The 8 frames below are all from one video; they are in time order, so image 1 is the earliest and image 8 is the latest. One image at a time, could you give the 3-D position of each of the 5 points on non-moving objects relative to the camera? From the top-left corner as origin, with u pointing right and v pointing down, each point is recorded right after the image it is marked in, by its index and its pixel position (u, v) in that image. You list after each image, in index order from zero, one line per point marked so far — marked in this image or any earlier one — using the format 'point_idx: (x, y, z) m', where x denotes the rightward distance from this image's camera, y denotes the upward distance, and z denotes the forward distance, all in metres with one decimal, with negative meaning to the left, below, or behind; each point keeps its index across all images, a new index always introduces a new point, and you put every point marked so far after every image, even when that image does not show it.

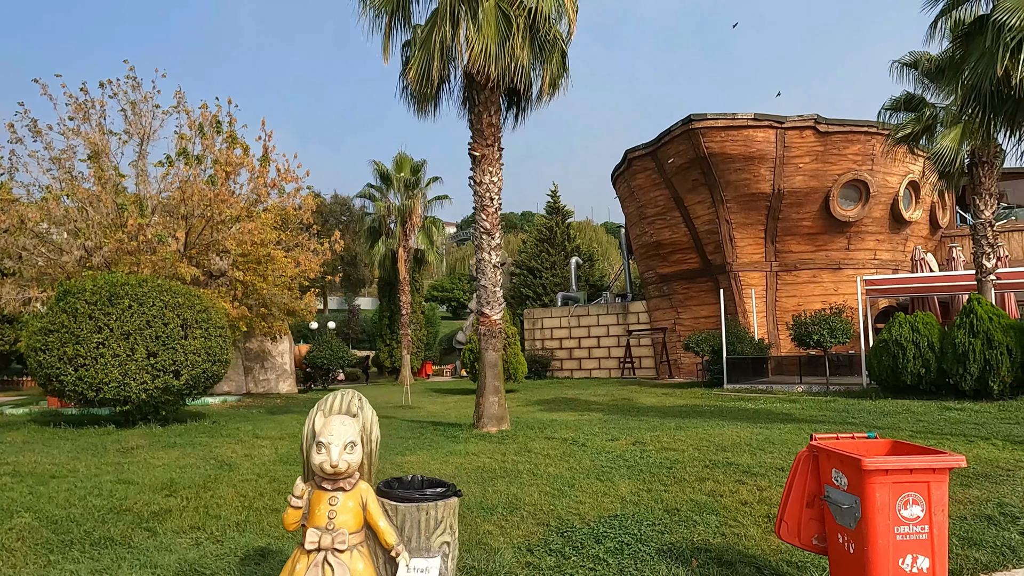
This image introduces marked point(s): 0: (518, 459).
0: (+0.1, -1.6, +6.8) m
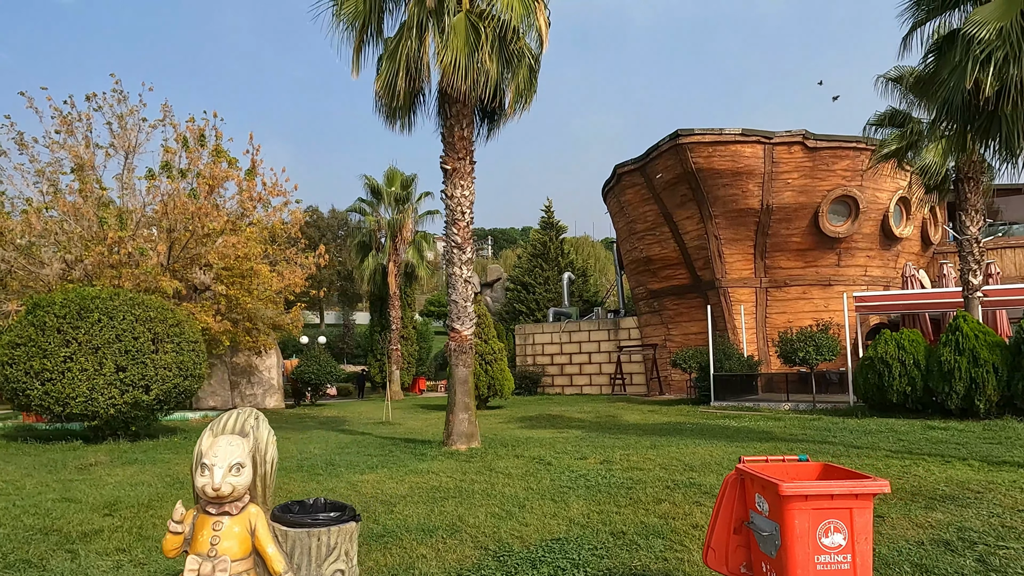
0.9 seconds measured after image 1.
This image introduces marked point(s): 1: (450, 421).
0: (-0.3, -1.7, +6.6) m
1: (-0.7, -1.6, +8.9) m
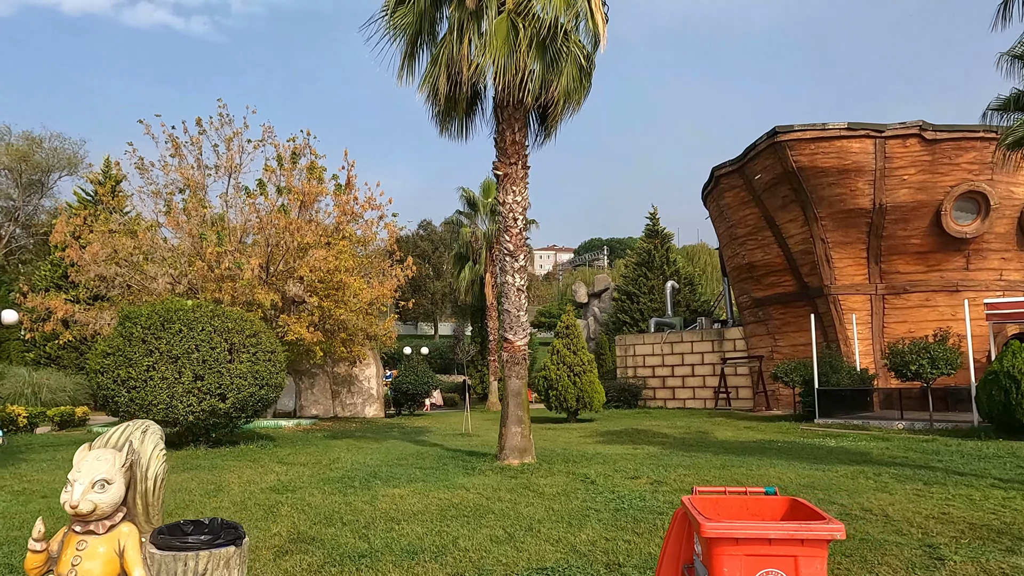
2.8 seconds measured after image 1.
0: (0.0, -1.7, +6.3) m
1: (-0.1, -1.7, +8.6) m
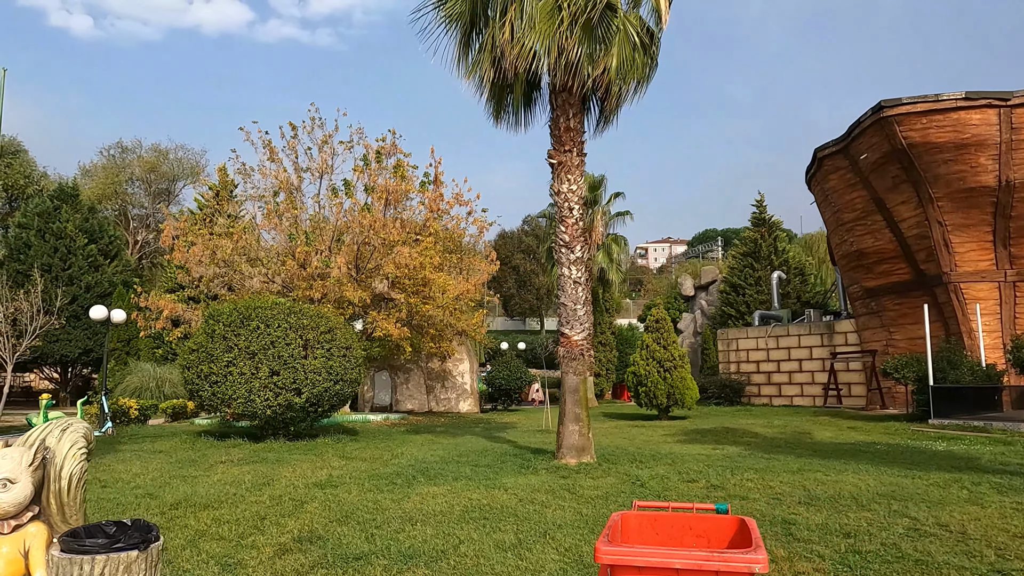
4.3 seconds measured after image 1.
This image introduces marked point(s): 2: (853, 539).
0: (+0.2, -1.7, +6.0) m
1: (+0.5, -1.6, +8.3) m
2: (+2.1, -1.6, +4.7) m
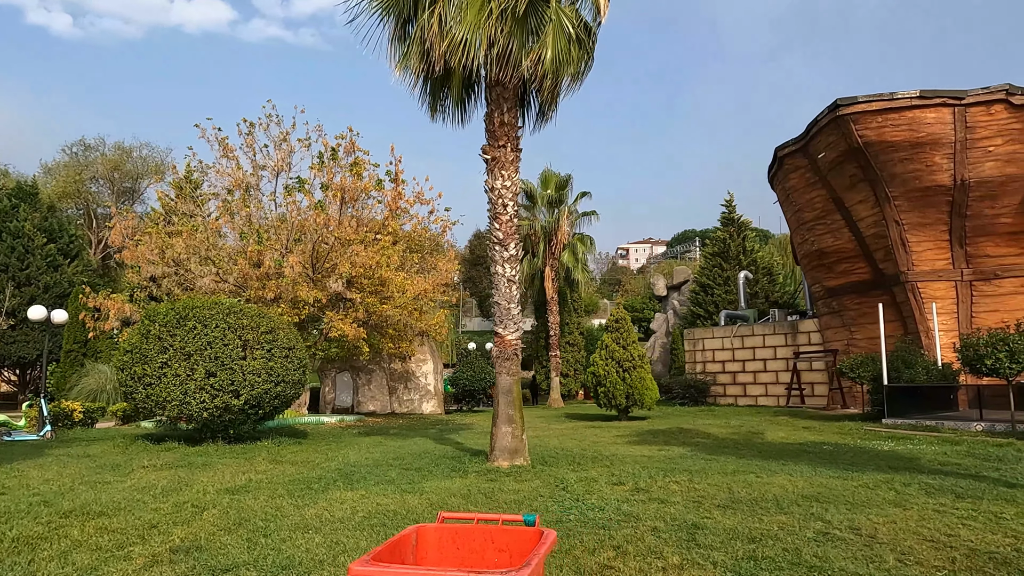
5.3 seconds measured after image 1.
0: (-0.4, -1.7, +5.8) m
1: (-0.2, -1.6, +8.1) m
2: (+1.5, -1.6, +4.5) m
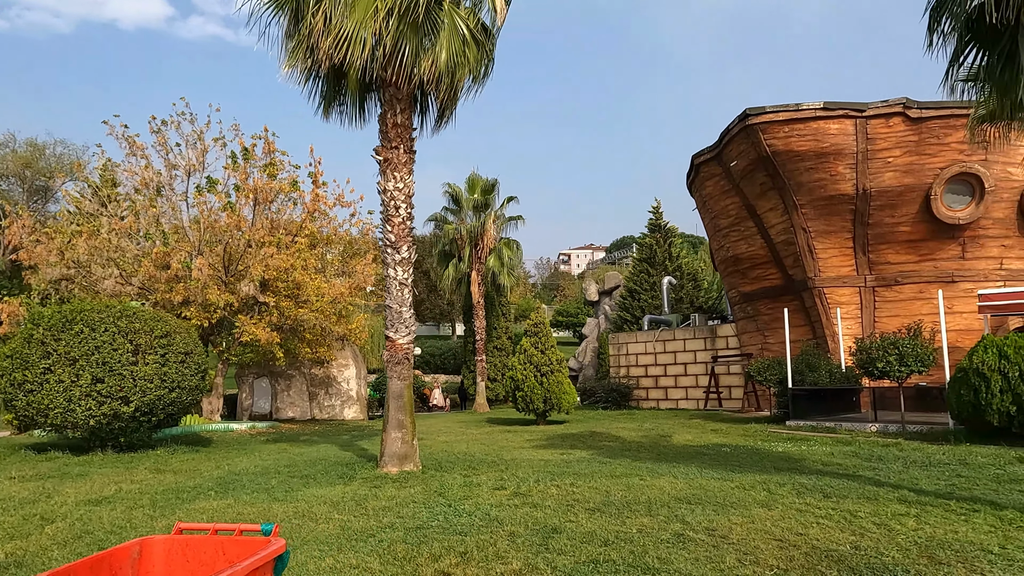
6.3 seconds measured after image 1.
0: (-1.4, -1.7, +5.7) m
1: (-1.4, -1.6, +8.0) m
2: (+0.6, -1.6, +4.5) m
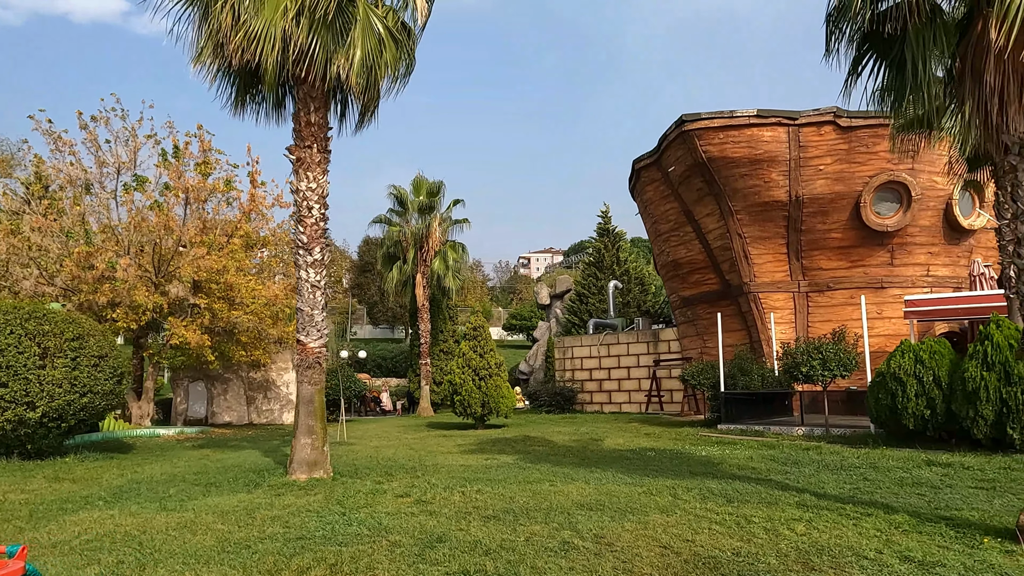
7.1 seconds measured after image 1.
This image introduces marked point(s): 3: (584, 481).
0: (-2.2, -1.7, +5.5) m
1: (-2.3, -1.6, +7.8) m
2: (-0.2, -1.6, +4.5) m
3: (+0.7, -1.9, +7.5) m
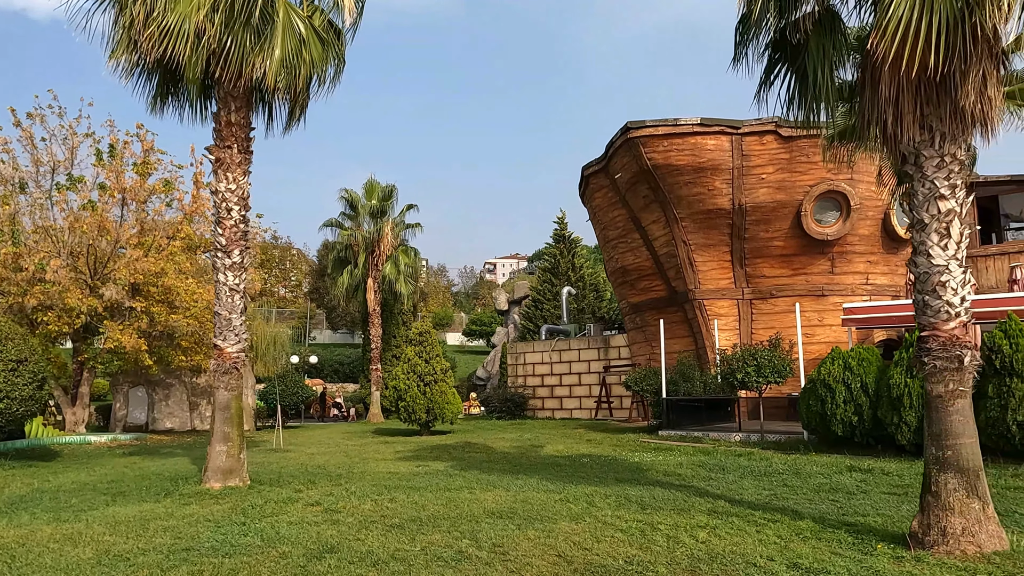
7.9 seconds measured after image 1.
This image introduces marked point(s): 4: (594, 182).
0: (-2.9, -1.7, +5.3) m
1: (-3.0, -1.7, +7.6) m
2: (-0.8, -1.6, +4.3) m
3: (-0.1, -2.0, +7.4) m
4: (+2.0, +2.5, +17.8) m
